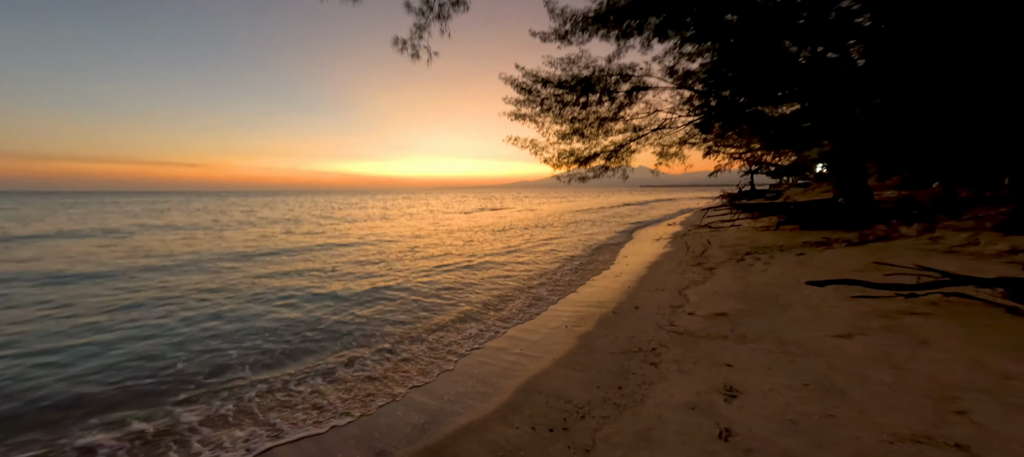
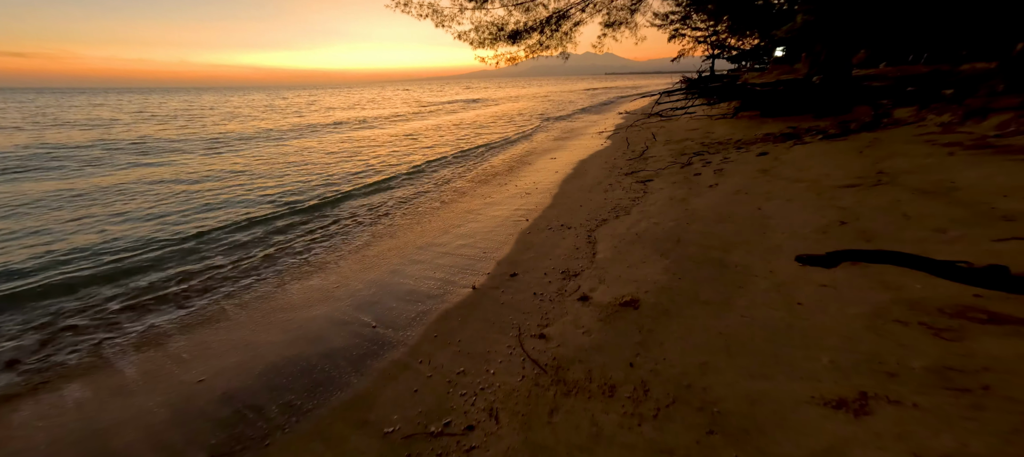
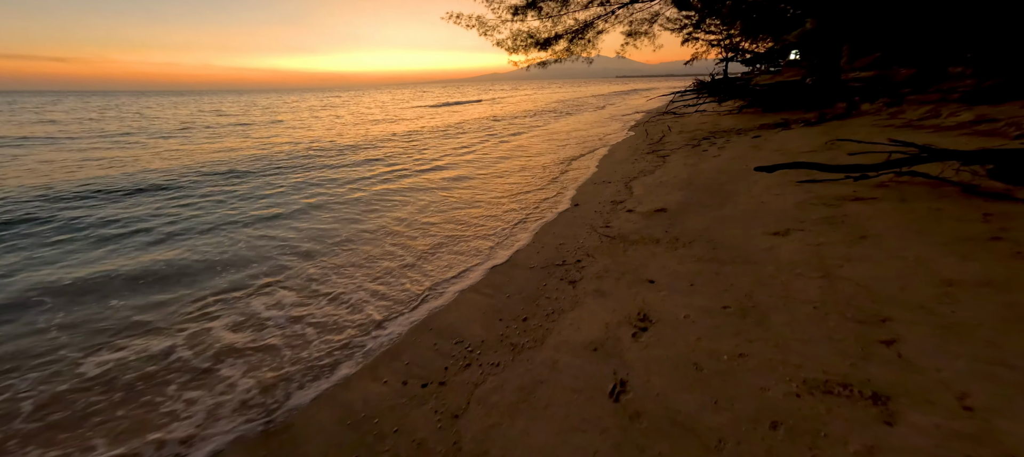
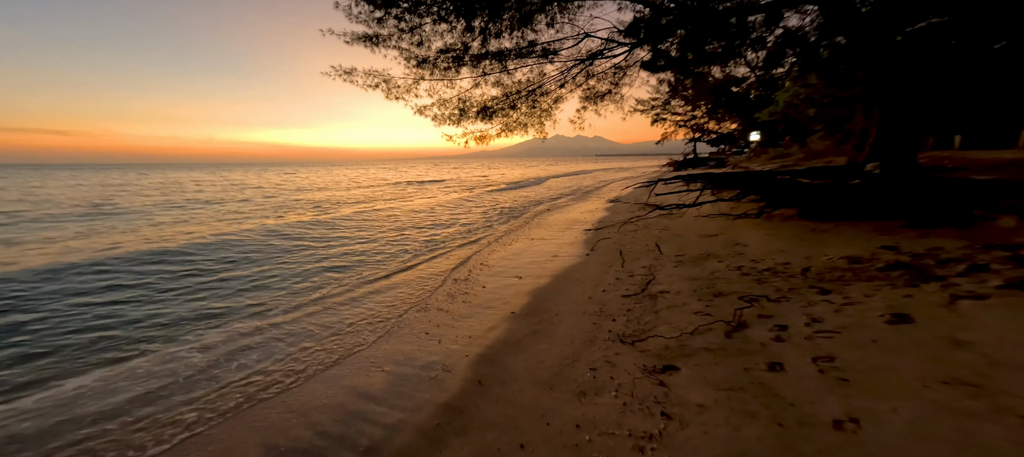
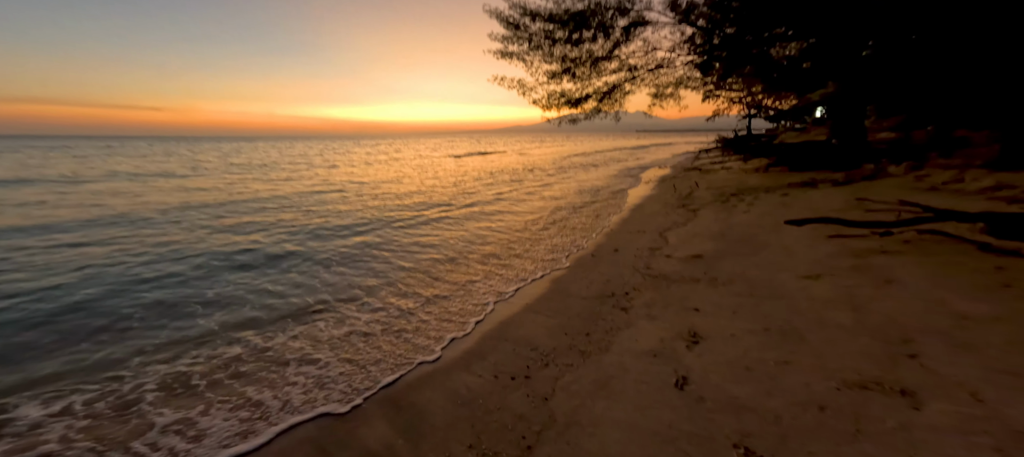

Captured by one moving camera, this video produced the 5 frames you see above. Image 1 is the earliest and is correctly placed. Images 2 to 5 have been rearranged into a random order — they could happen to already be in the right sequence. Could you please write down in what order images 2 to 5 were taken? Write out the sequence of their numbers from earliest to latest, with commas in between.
5, 3, 2, 4
